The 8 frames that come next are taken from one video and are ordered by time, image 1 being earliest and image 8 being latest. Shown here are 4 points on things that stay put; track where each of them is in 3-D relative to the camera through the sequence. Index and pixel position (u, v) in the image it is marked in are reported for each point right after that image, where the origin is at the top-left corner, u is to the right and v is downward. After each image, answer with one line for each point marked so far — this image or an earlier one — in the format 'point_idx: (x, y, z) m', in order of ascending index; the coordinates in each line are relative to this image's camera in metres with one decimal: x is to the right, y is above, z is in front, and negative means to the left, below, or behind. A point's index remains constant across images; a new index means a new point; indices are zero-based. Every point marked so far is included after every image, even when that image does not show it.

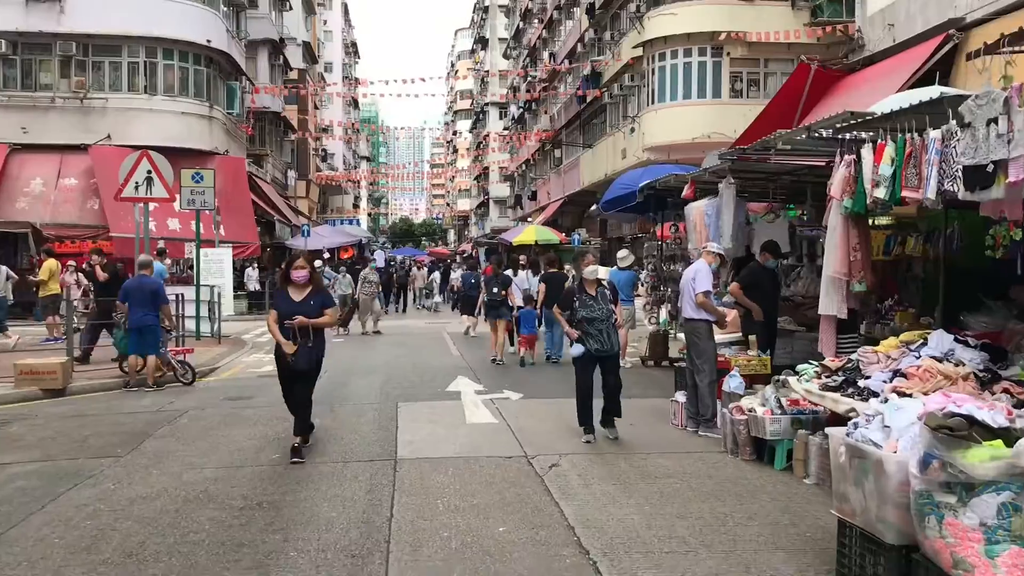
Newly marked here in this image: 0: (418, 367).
0: (-1.3, -1.1, +13.2) m
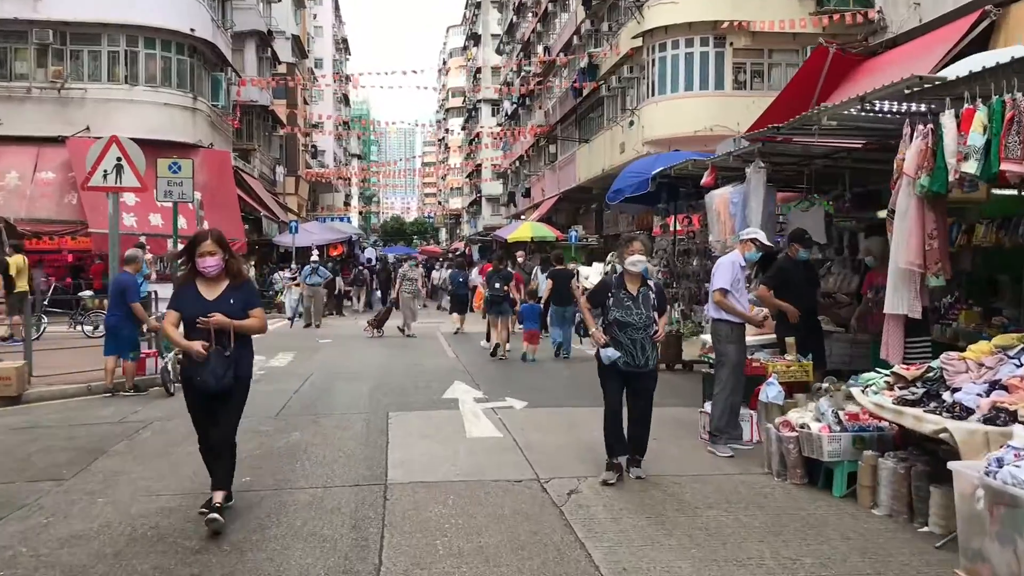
0: (-1.3, -1.1, +12.2) m
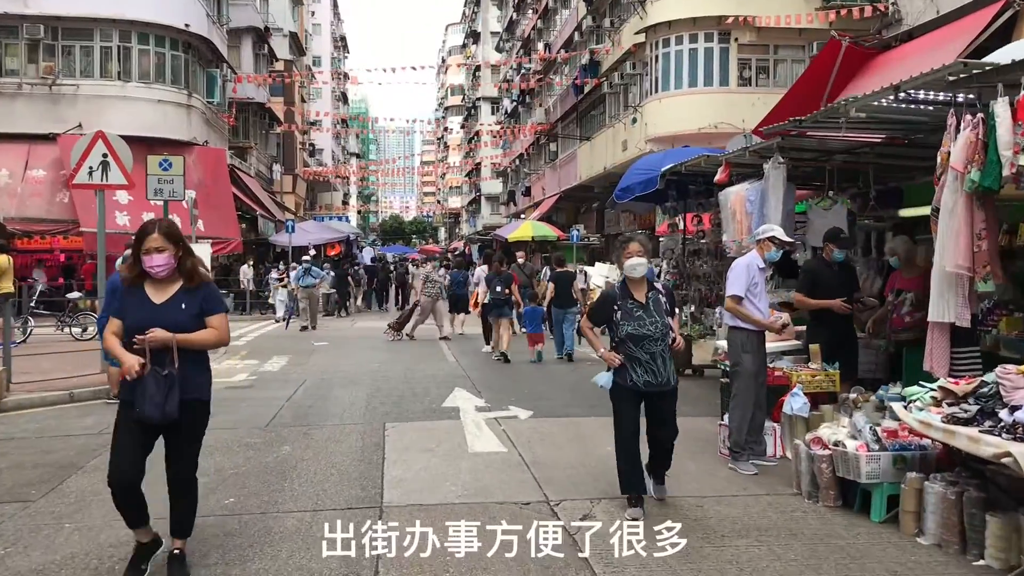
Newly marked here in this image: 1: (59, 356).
0: (-1.2, -1.1, +11.7) m
1: (-6.3, -1.0, +13.4) m
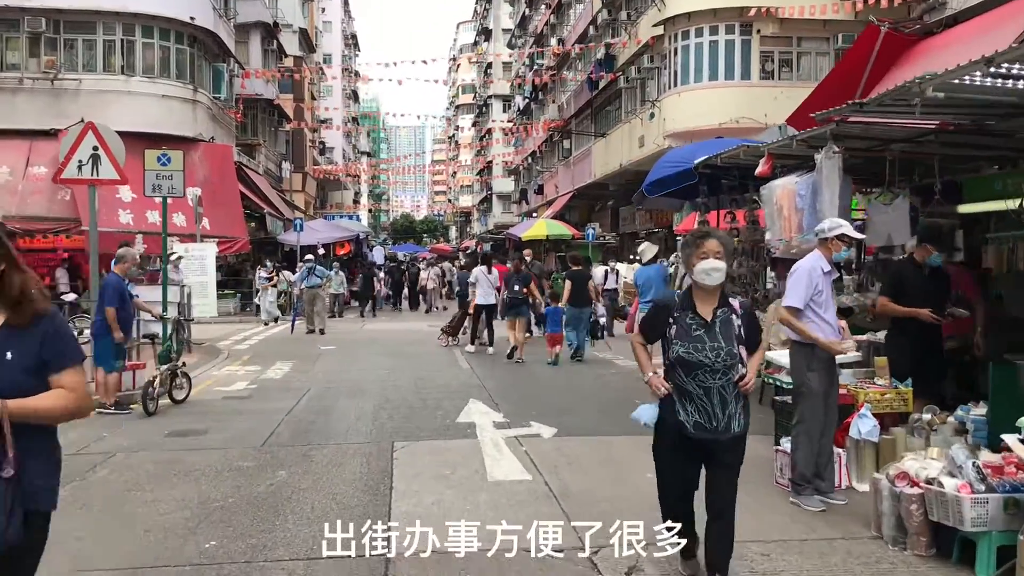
0: (-1.0, -1.1, +10.8) m
1: (-6.1, -1.0, +12.6) m
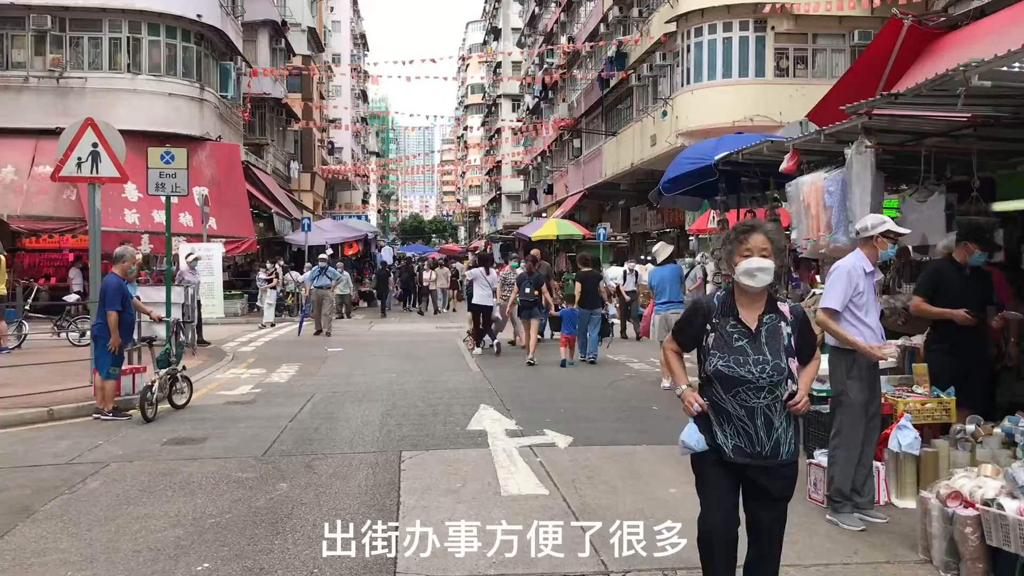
0: (-0.9, -1.1, +10.5) m
1: (-6.0, -1.0, +12.3) m
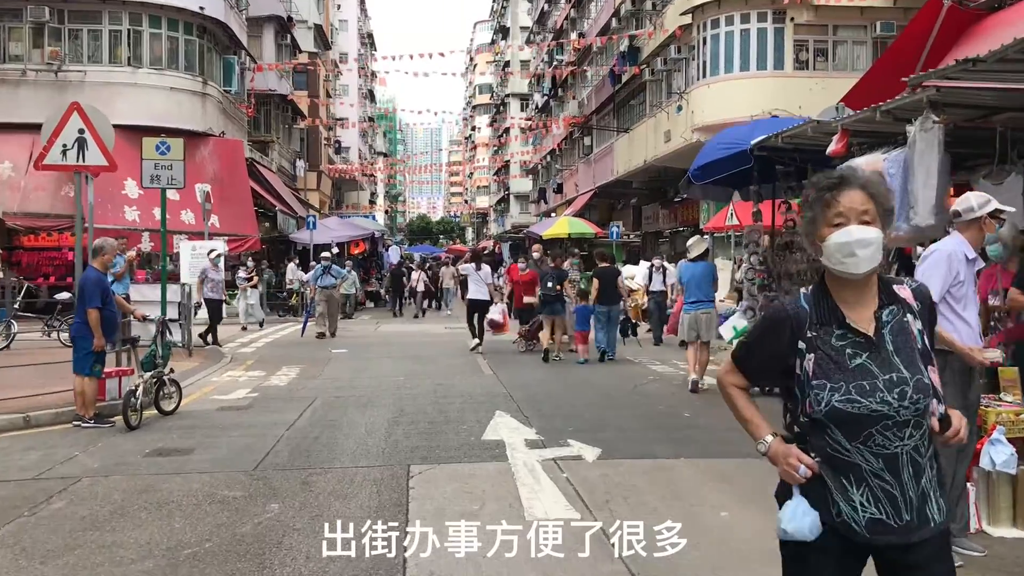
0: (-0.7, -1.1, +9.7) m
1: (-5.8, -1.0, +11.6) m
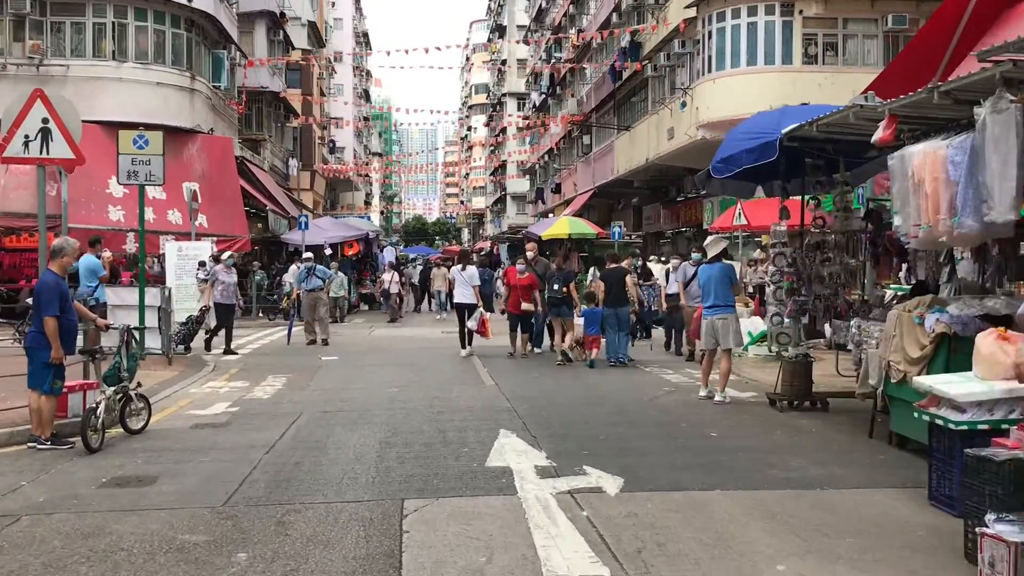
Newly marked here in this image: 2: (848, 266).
0: (-0.7, -1.1, +8.8) m
1: (-5.7, -1.0, +10.7) m
2: (+3.1, +0.2, +8.8) m
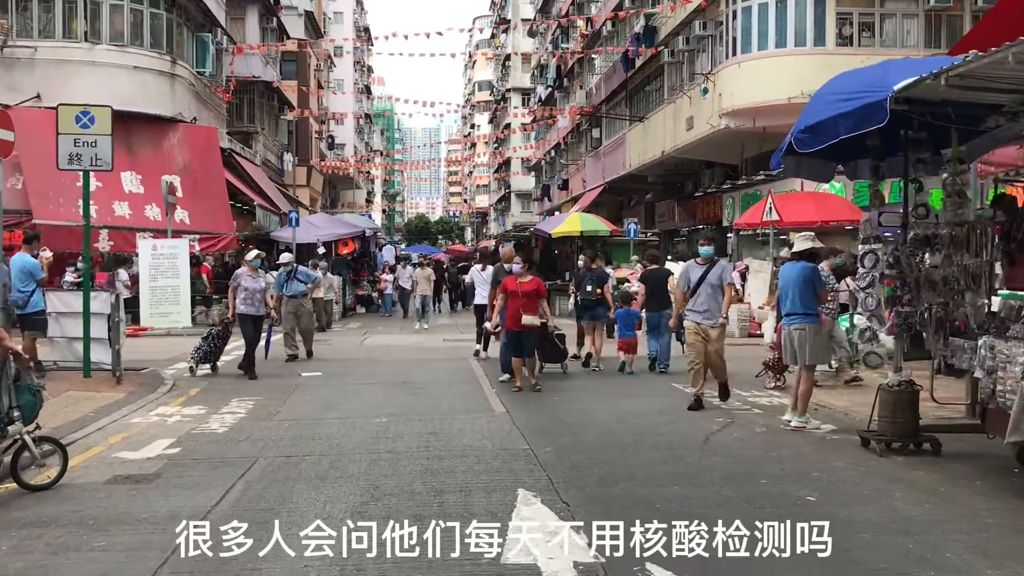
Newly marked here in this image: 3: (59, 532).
0: (-0.5, -1.2, +6.8) m
1: (-5.6, -1.1, +8.7) m
2: (+3.2, +0.1, +6.8) m
3: (-2.4, -1.3, +5.1) m
